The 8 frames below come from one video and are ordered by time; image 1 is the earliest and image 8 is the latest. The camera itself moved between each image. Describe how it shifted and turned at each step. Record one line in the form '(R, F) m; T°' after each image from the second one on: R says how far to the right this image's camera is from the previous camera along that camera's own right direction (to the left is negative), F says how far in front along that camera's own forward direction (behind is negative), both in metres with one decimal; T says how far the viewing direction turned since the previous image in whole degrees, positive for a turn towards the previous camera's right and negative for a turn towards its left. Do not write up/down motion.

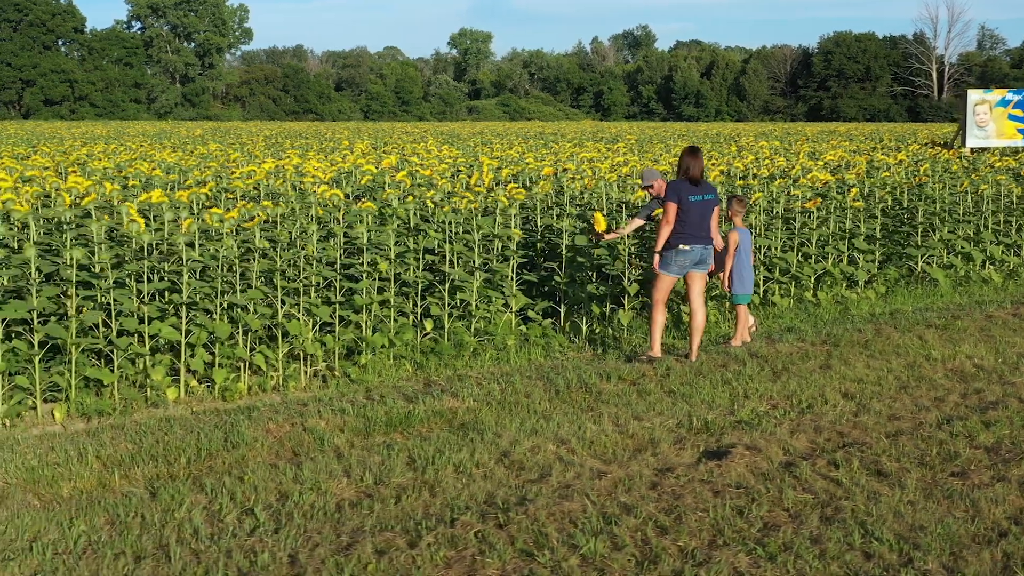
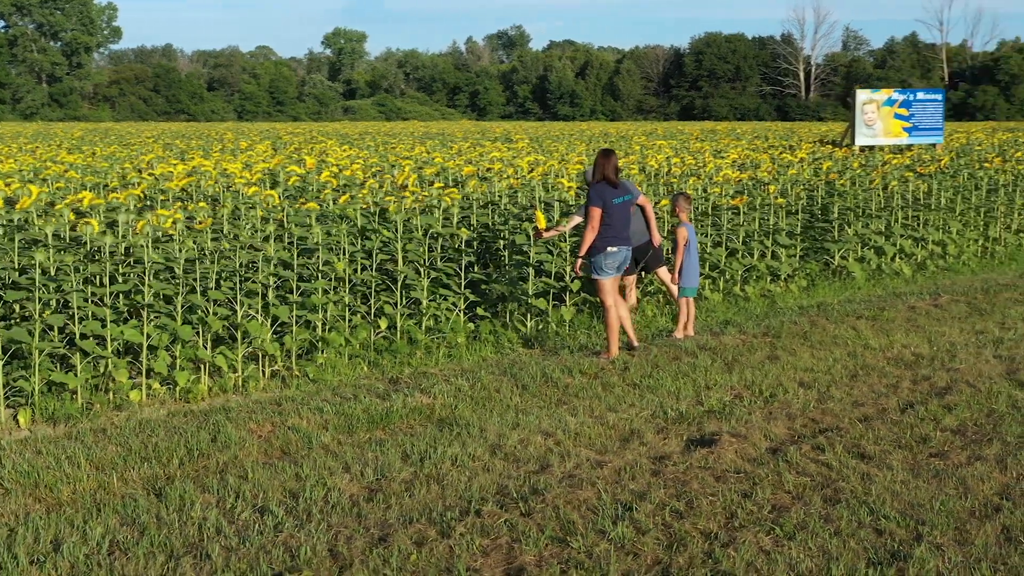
(-0.4, -0.1) m; +5°
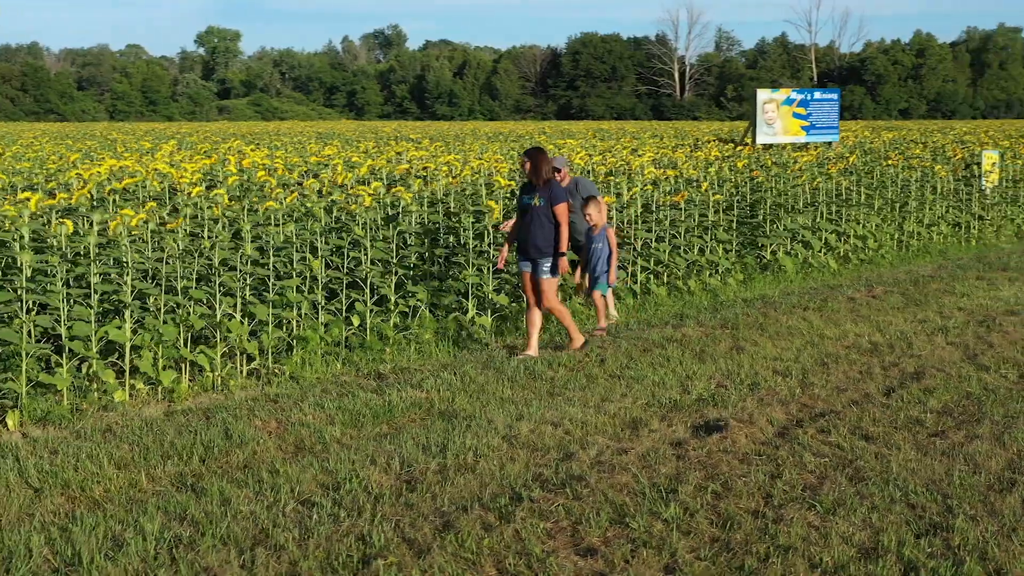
(-0.5, -0.1) m; +5°
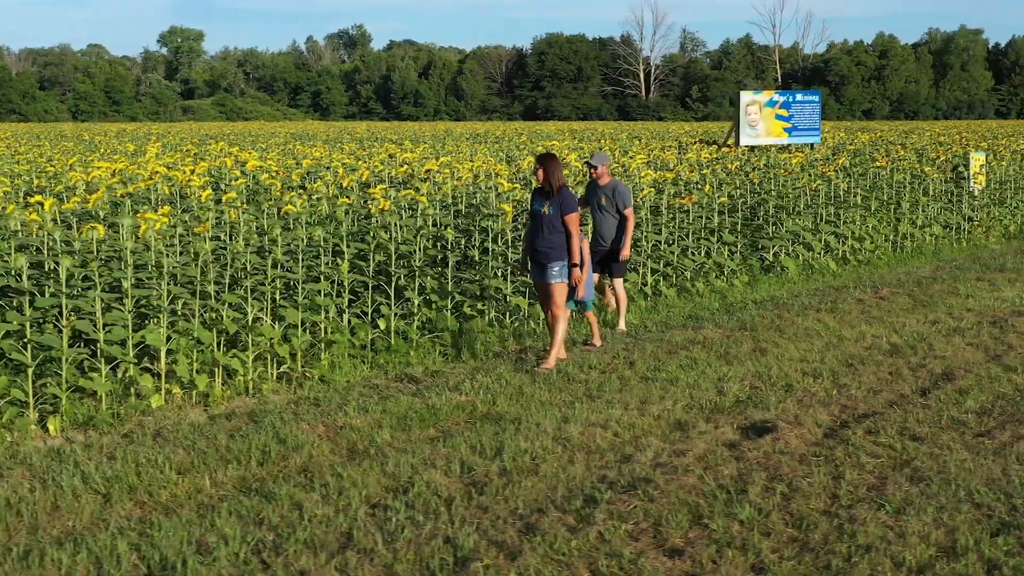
(-0.3, -0.1) m; +2°
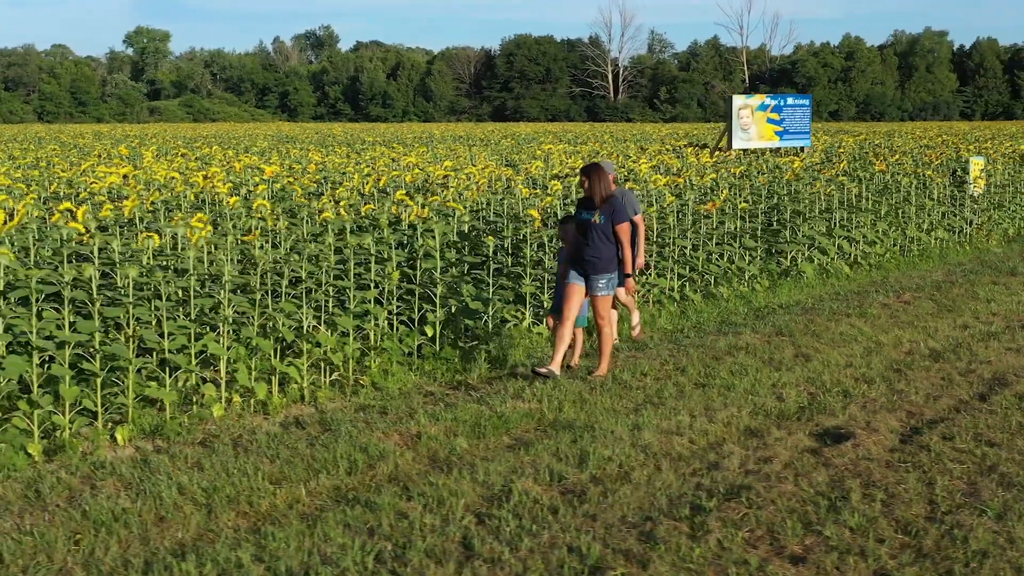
(-0.4, -0.1) m; +1°
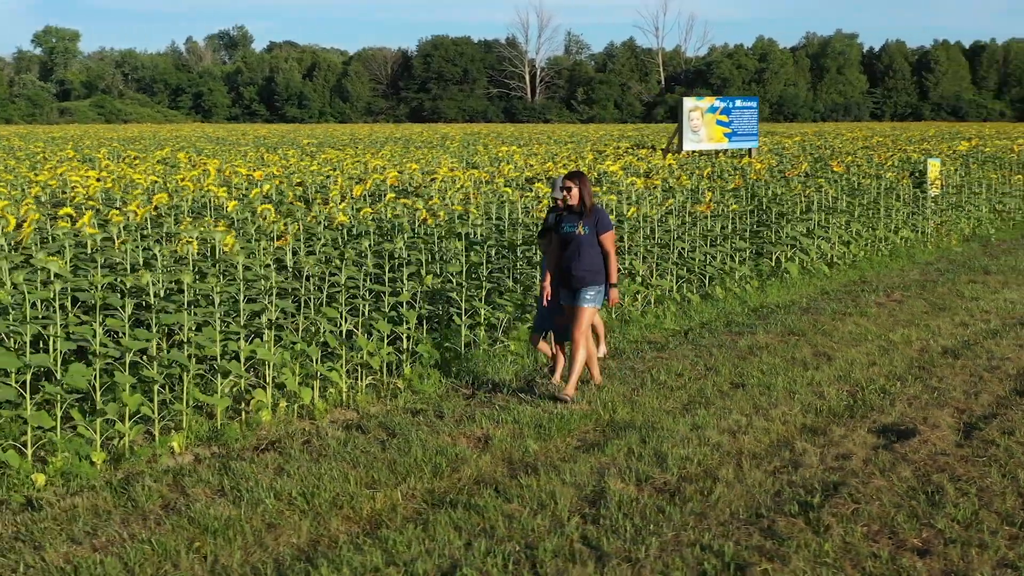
(-0.6, -0.1) m; +4°
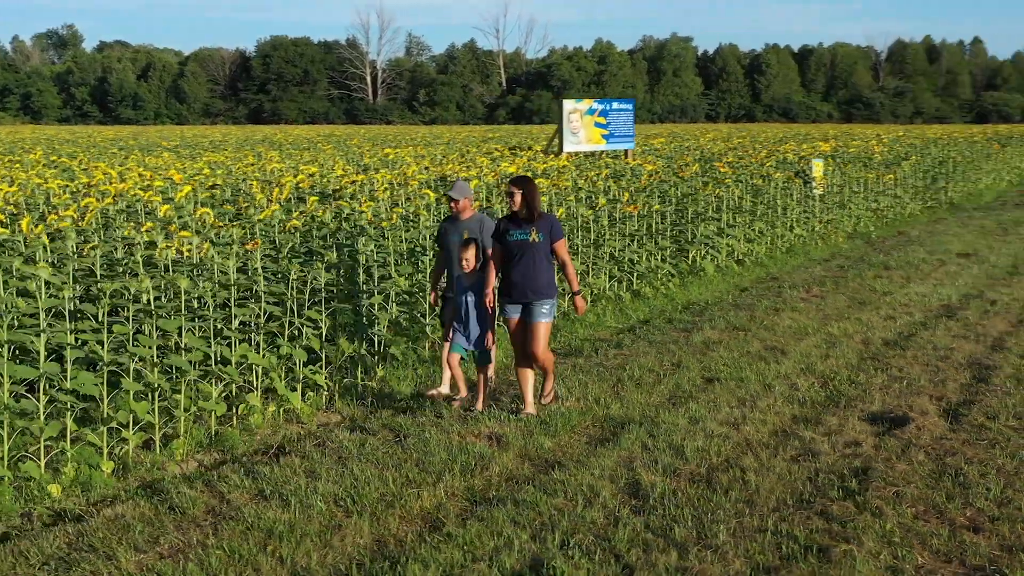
(-0.7, -0.1) m; +7°
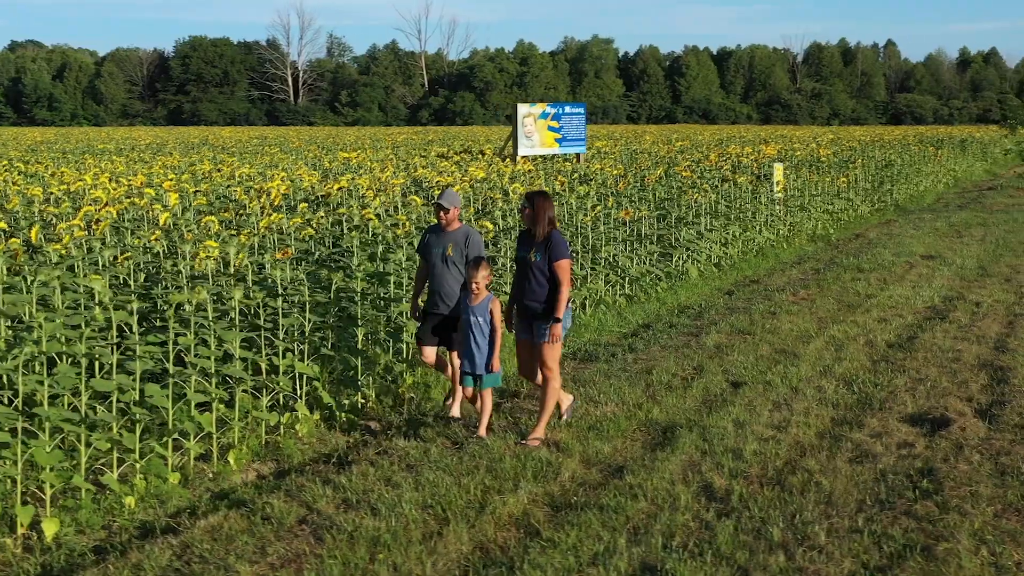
(-0.6, -0.1) m; +3°
